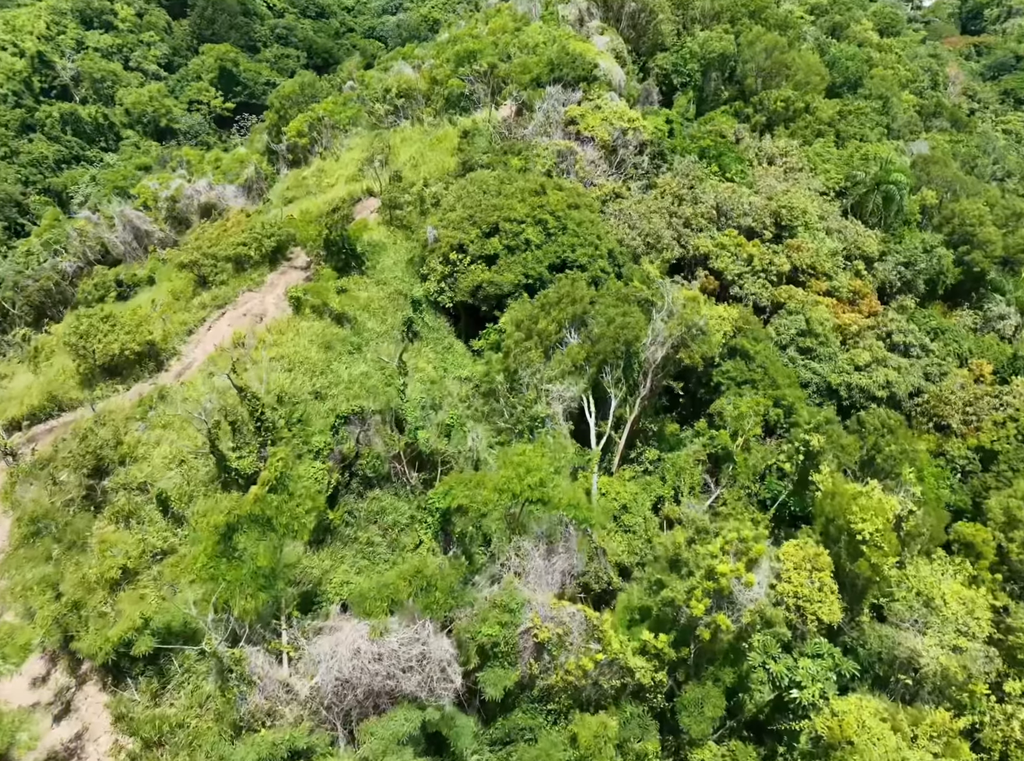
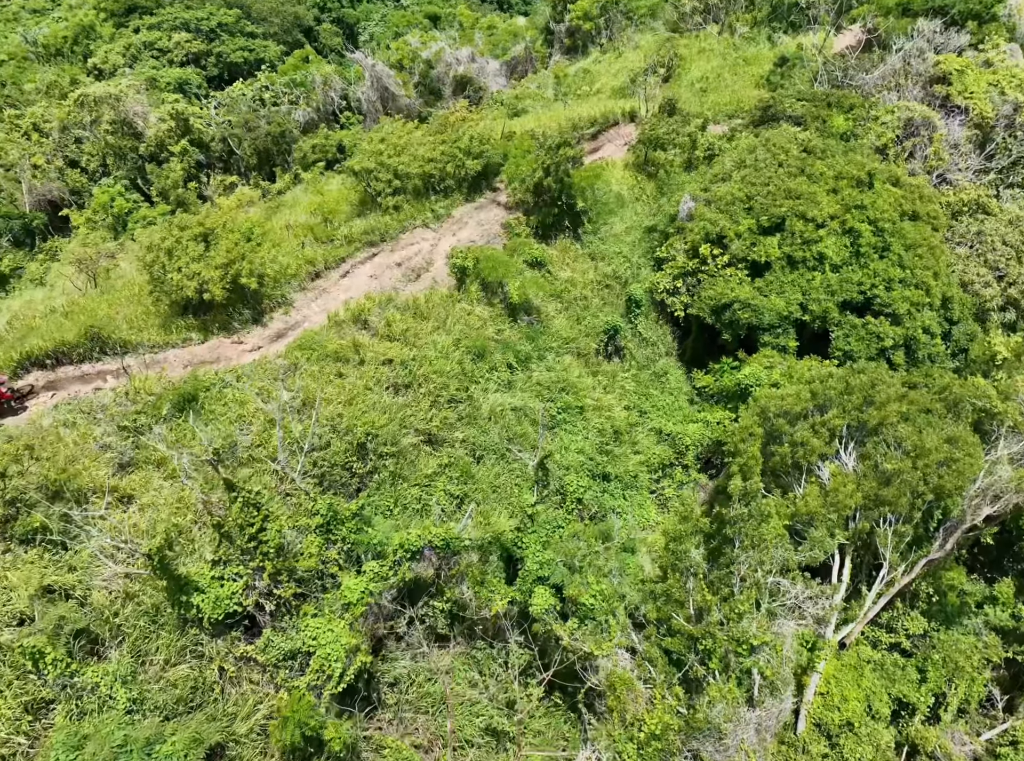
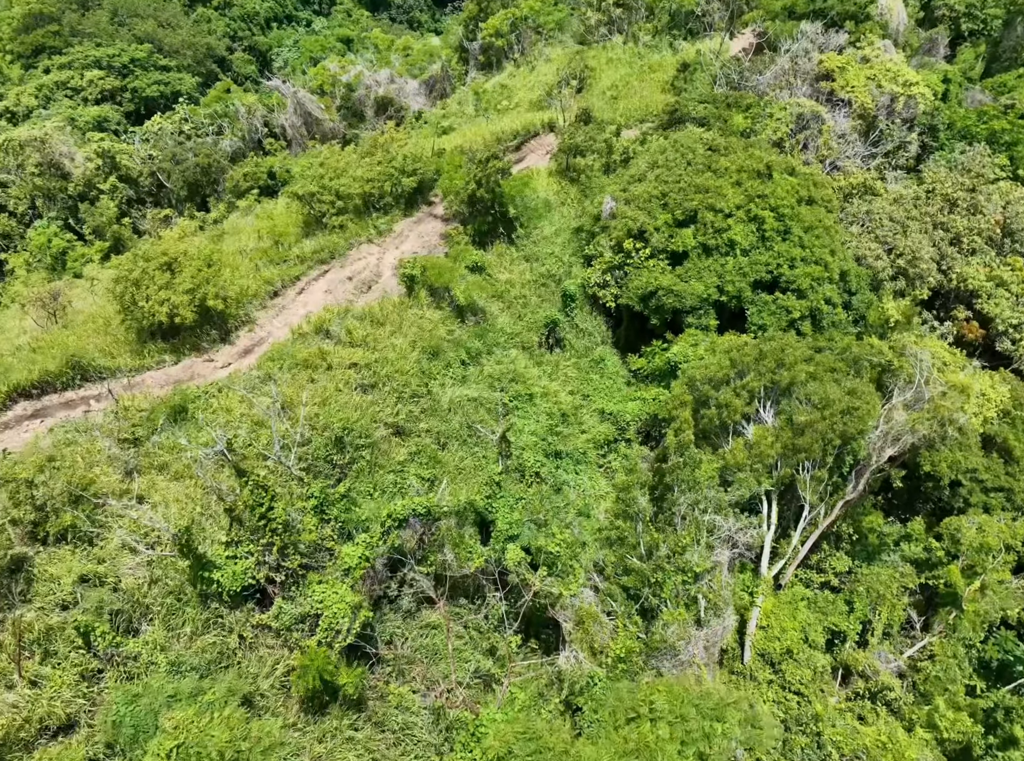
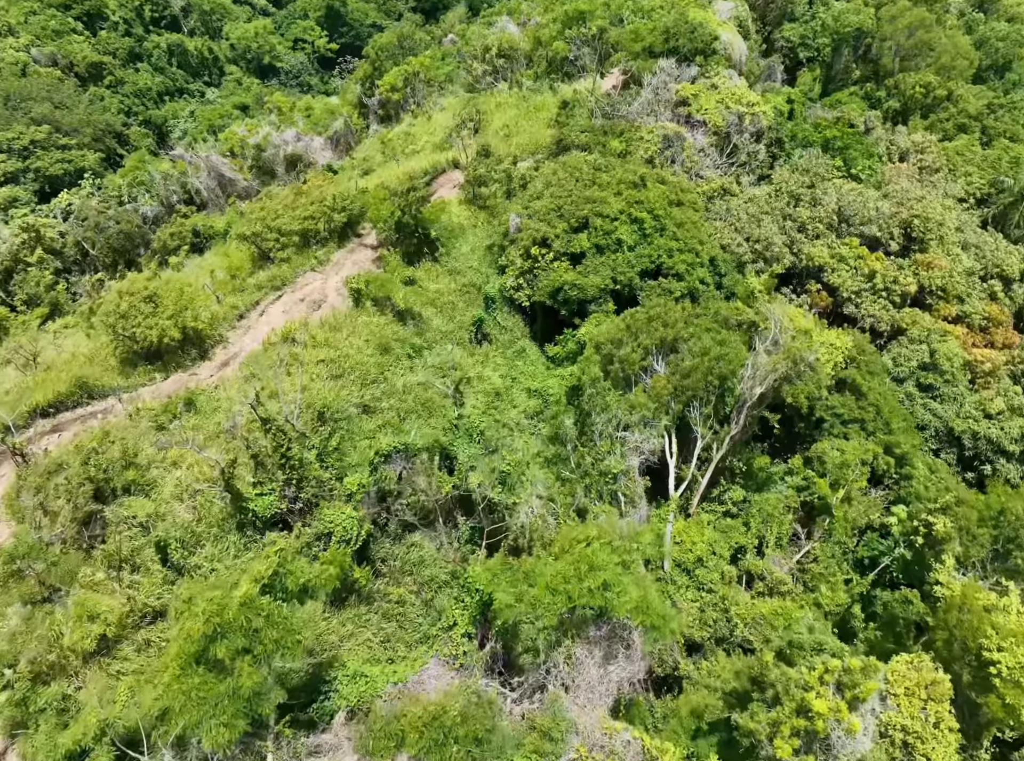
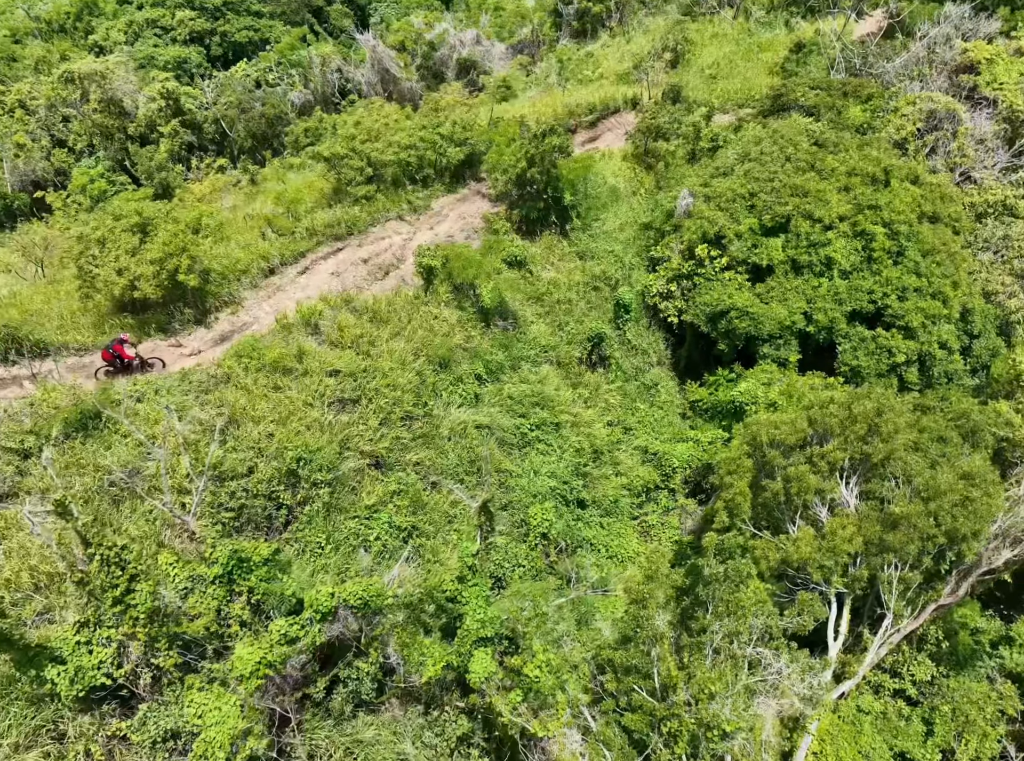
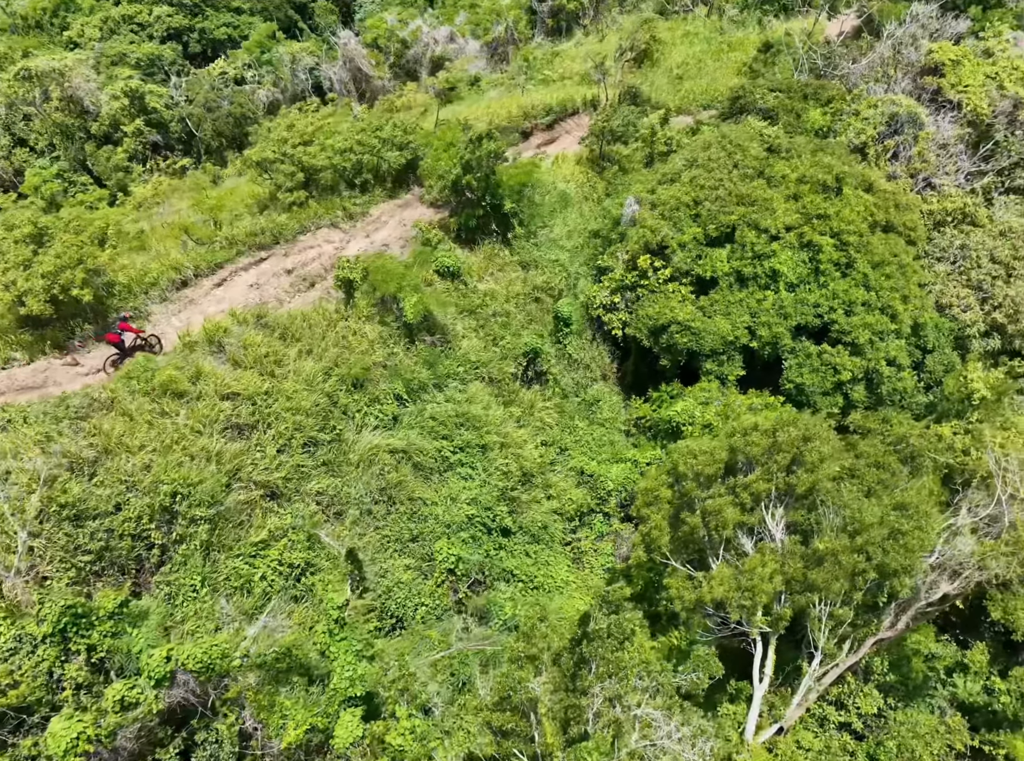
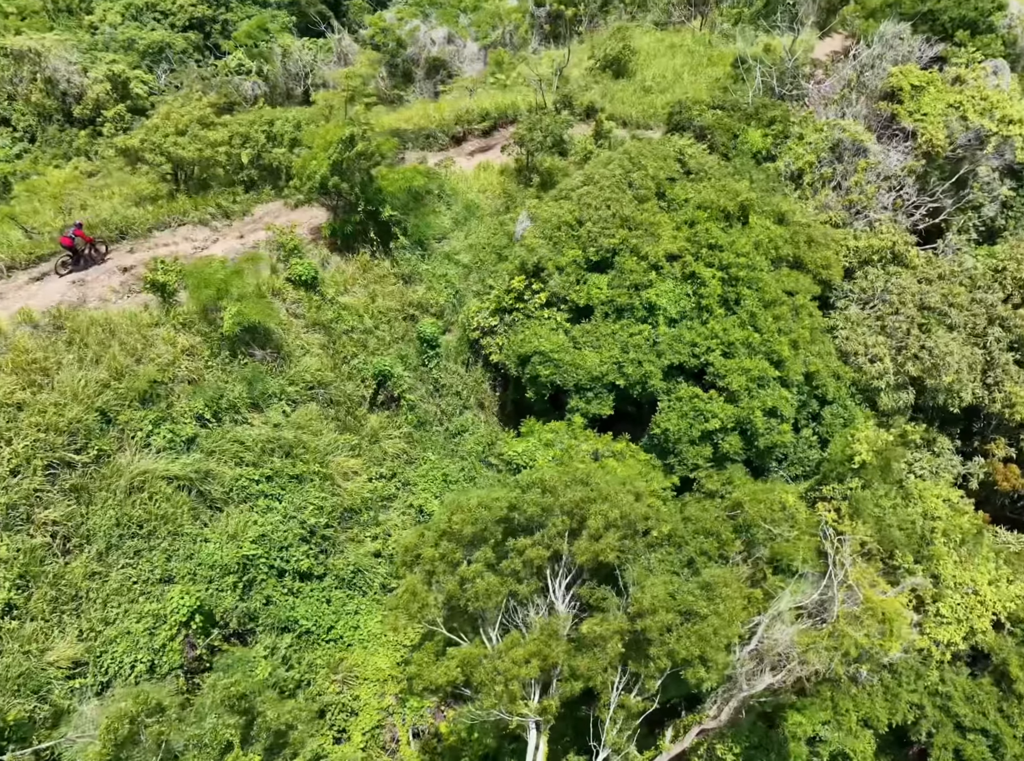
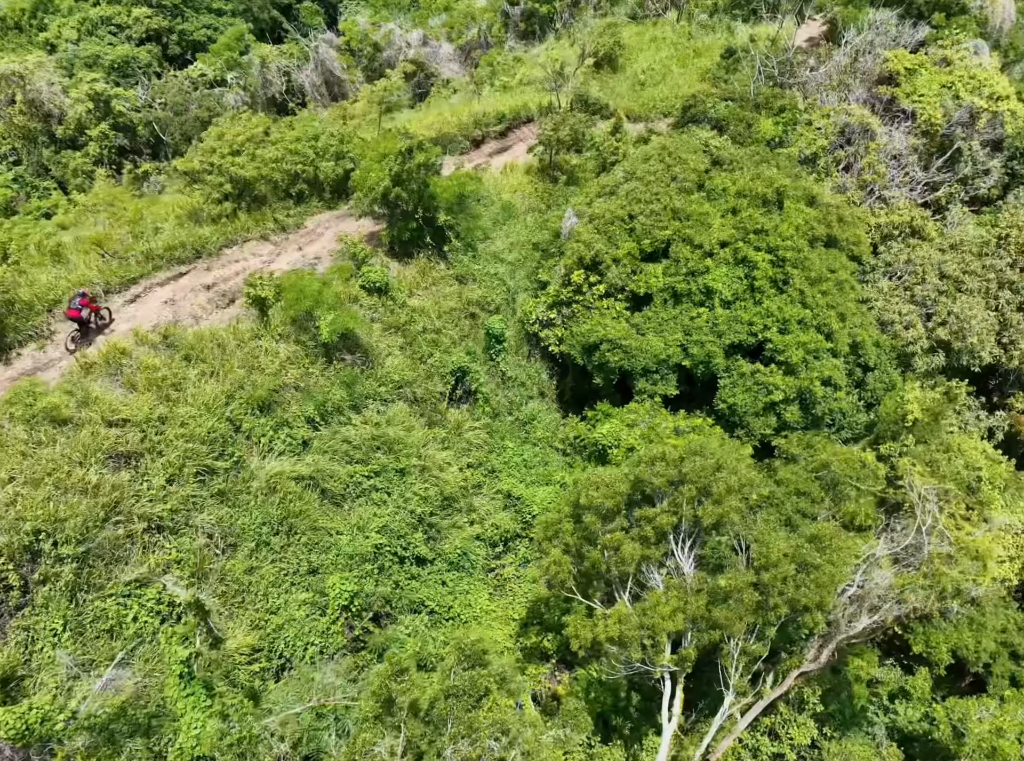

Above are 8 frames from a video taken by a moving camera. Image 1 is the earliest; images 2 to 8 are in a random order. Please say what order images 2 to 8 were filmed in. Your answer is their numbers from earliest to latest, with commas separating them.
4, 3, 2, 5, 6, 8, 7
